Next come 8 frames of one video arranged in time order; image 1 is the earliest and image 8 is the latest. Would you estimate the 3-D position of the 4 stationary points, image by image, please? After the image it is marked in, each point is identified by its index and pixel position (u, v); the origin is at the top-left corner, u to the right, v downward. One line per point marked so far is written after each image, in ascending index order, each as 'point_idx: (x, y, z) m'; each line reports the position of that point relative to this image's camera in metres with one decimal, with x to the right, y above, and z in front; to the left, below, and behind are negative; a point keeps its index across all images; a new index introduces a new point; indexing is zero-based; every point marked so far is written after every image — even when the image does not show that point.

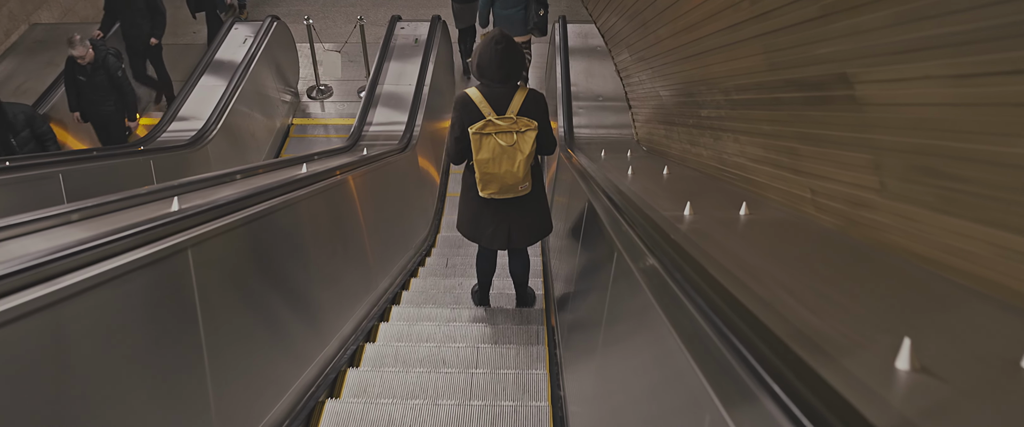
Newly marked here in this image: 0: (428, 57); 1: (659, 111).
0: (-0.4, +0.7, +5.4) m
1: (+0.5, +0.3, +3.7) m
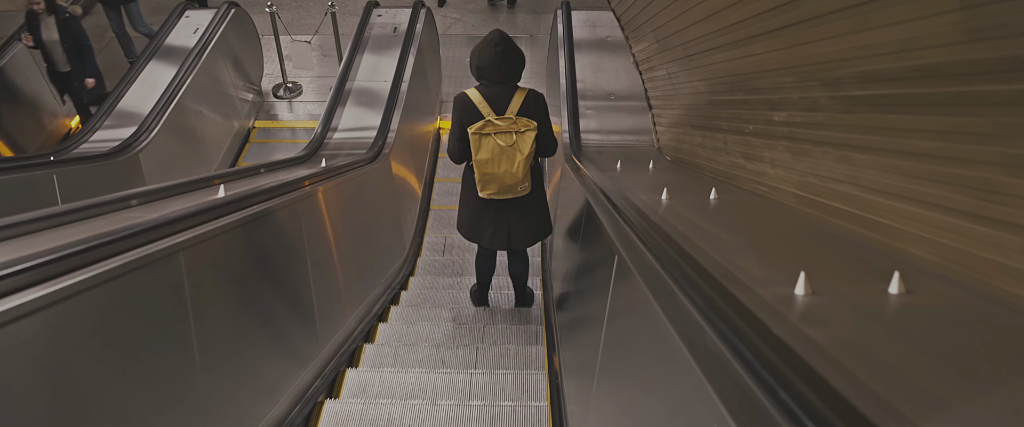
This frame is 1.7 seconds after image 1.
0: (-0.4, +0.7, +4.6) m
1: (+0.5, +0.3, +2.9) m
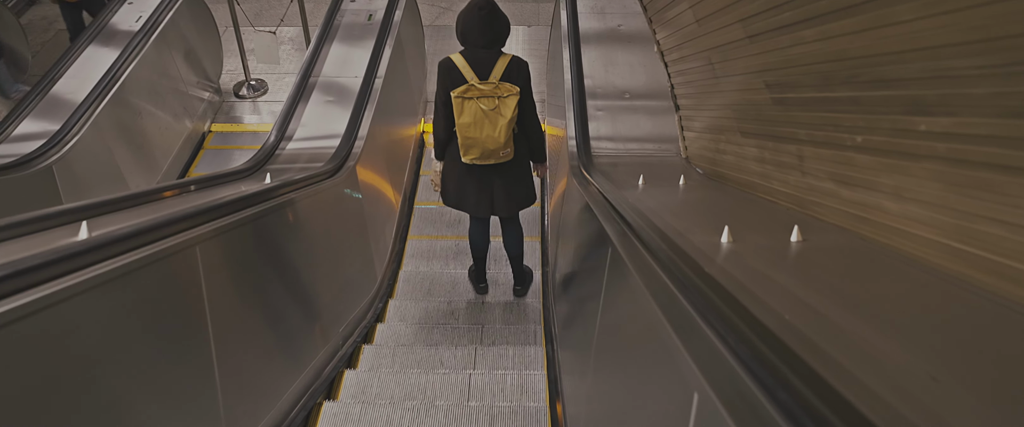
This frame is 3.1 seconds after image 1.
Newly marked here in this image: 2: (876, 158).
0: (-0.4, +0.6, +3.9) m
1: (+0.5, +0.2, +2.2) m
2: (+0.4, +0.1, +1.4) m
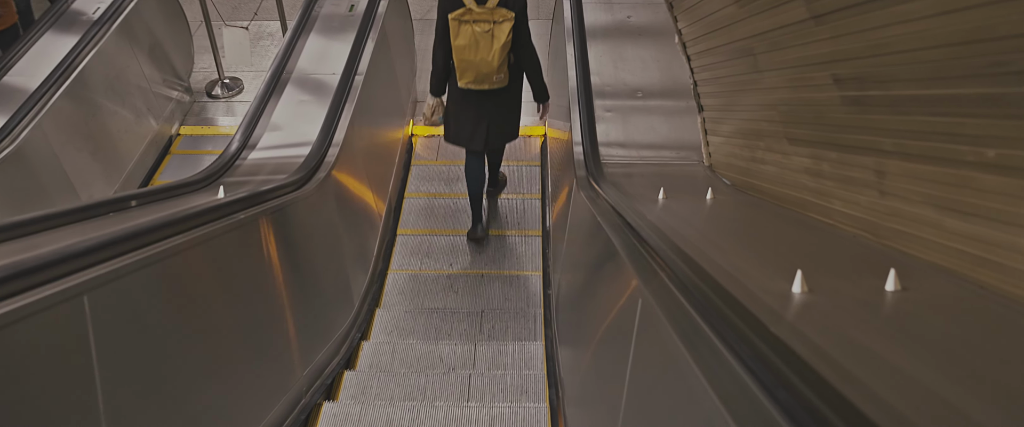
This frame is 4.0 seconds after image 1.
0: (-0.5, +0.6, +3.5) m
1: (+0.4, +0.1, +1.8) m
2: (+0.4, 0.0, +1.0) m
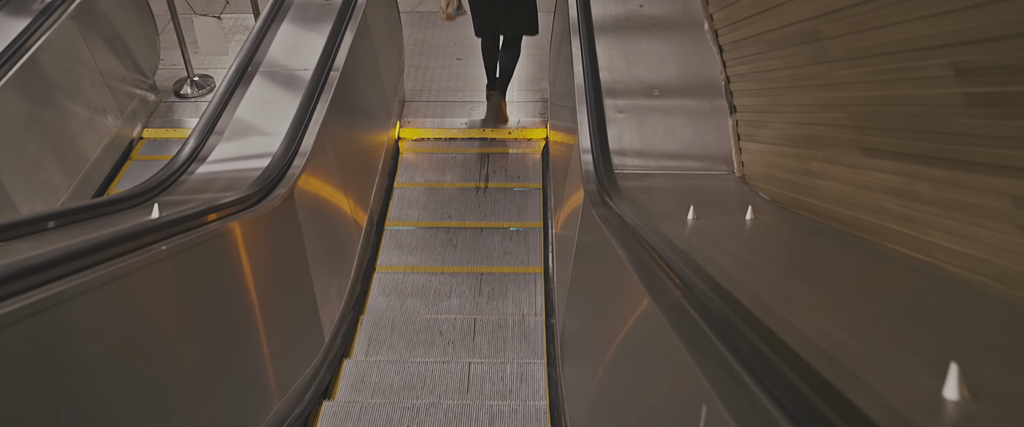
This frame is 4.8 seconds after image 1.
0: (-0.5, +0.5, +3.1) m
1: (+0.4, +0.1, +1.4) m
2: (+0.4, 0.0, +0.6) m
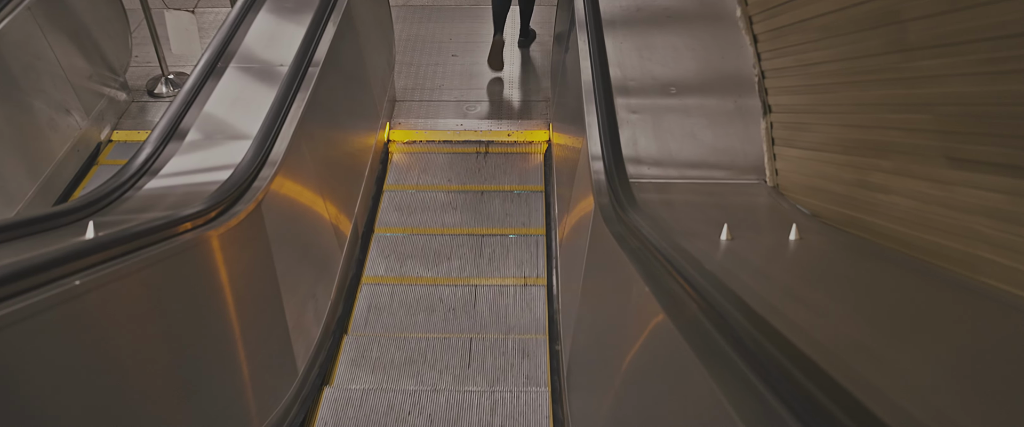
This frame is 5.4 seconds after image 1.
0: (-0.5, +0.5, +2.8) m
1: (+0.4, +0.1, +1.2) m
2: (+0.4, 0.0, +0.3) m
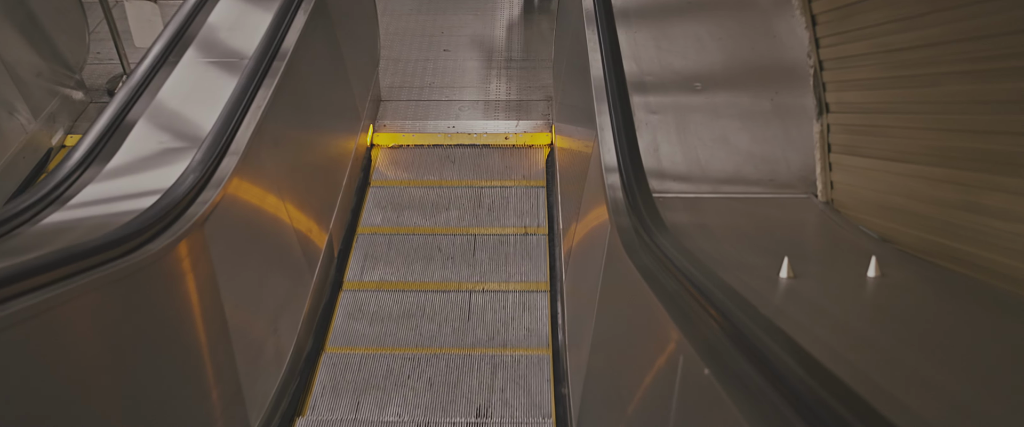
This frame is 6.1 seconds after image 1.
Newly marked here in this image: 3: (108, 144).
0: (-0.5, +0.5, +2.5) m
1: (+0.4, 0.0, +0.8) m
2: (+0.4, -0.1, -0.1) m
3: (-0.7, +0.1, +2.0) m
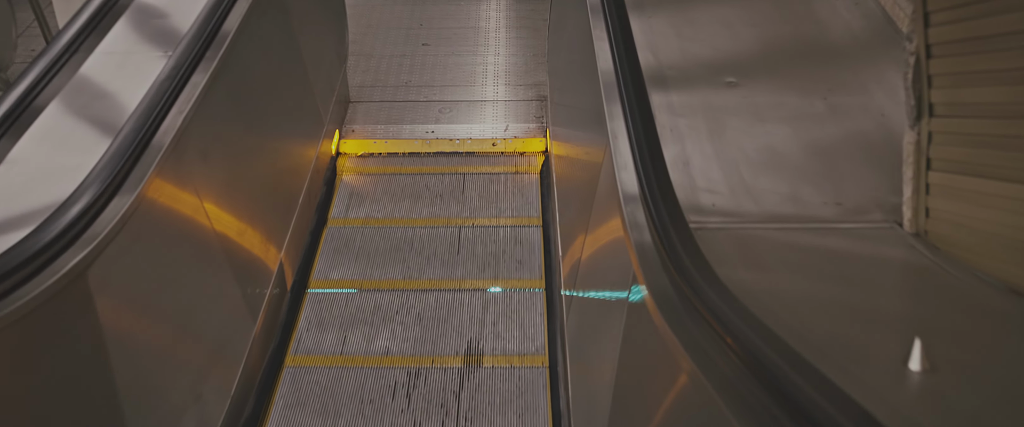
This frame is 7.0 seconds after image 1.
0: (-0.5, +0.4, +2.1) m
1: (+0.4, 0.0, +0.4) m
2: (+0.4, -0.1, -0.5) m
3: (-0.7, +0.1, +1.6) m
